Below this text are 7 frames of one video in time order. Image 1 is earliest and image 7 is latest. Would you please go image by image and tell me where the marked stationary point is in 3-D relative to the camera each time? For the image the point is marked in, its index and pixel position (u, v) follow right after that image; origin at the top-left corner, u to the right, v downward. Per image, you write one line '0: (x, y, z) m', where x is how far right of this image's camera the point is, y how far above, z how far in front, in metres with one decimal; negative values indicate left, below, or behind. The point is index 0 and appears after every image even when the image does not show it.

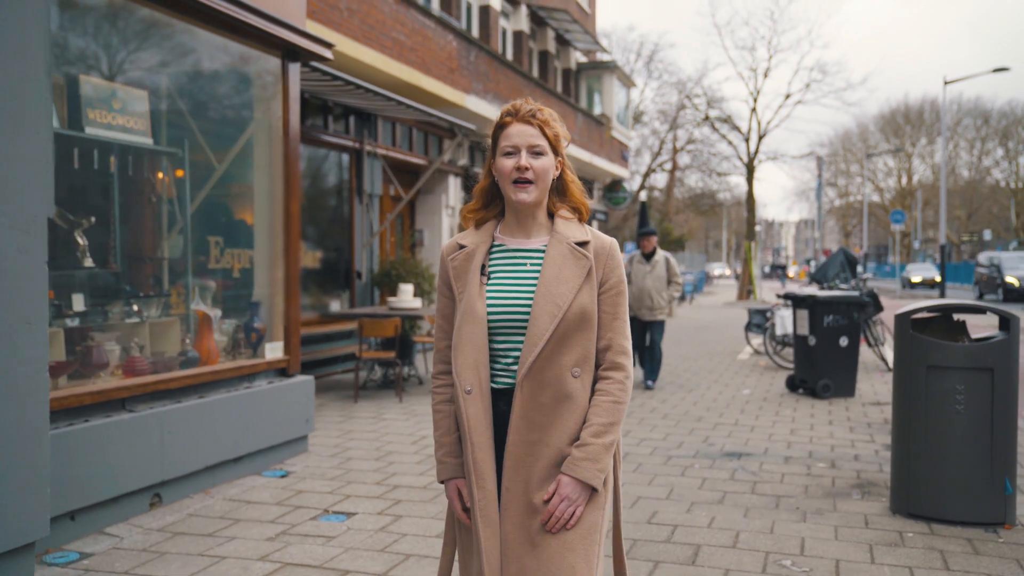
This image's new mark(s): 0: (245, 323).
0: (-1.9, -0.2, +6.4) m
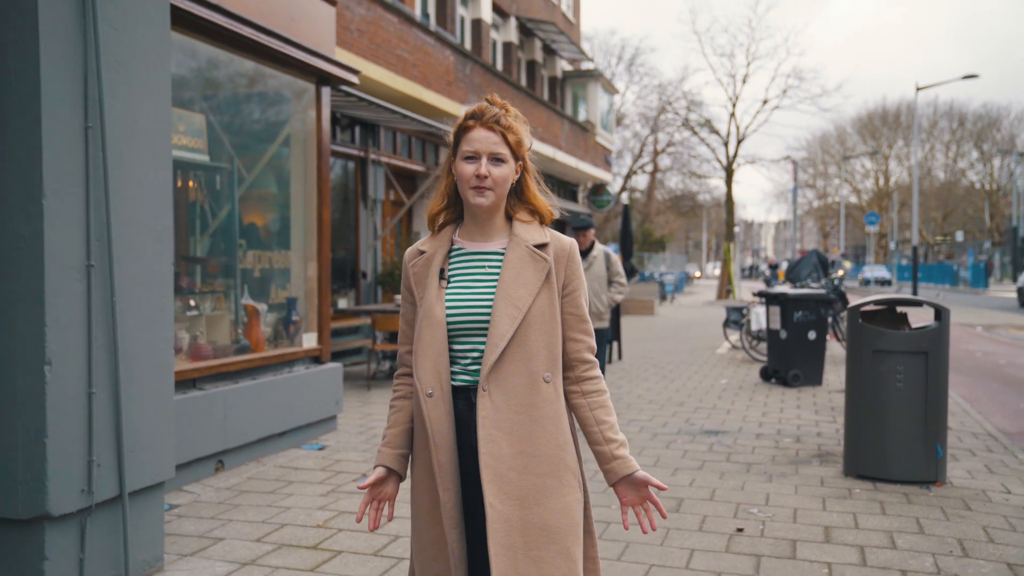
0: (-1.8, -0.2, +7.3) m
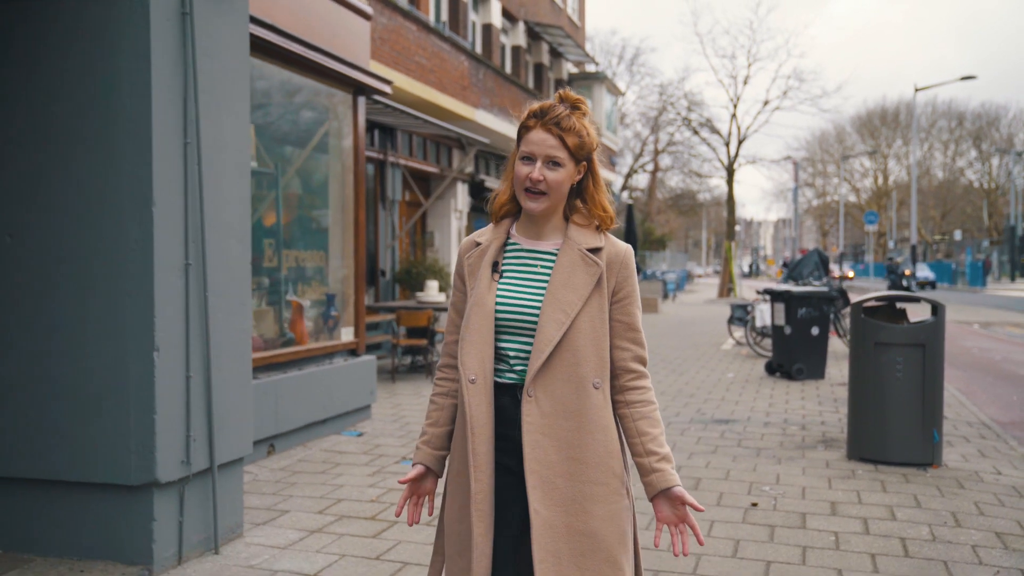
0: (-1.6, -0.2, +7.8) m
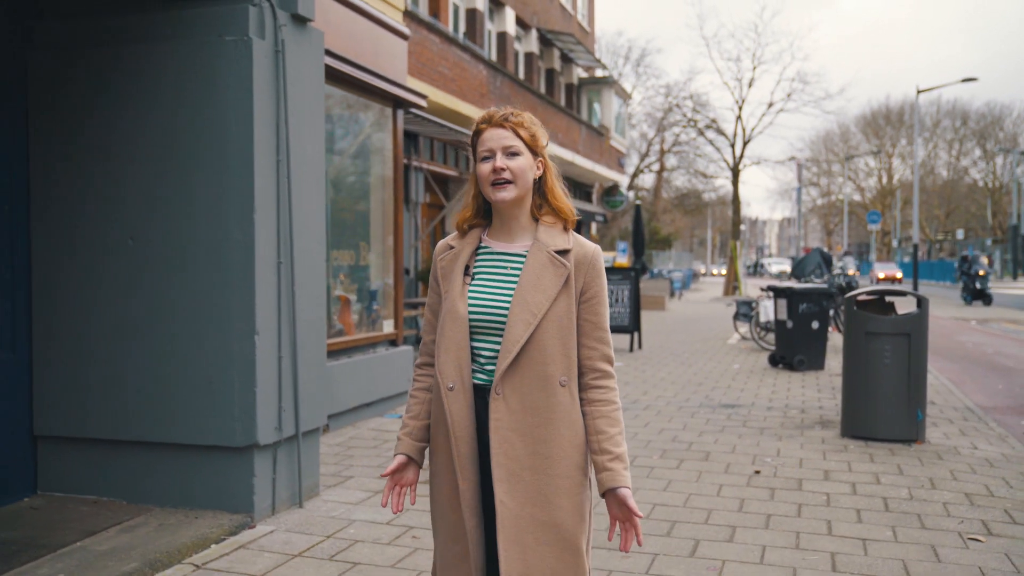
0: (-1.4, -0.2, +8.6) m
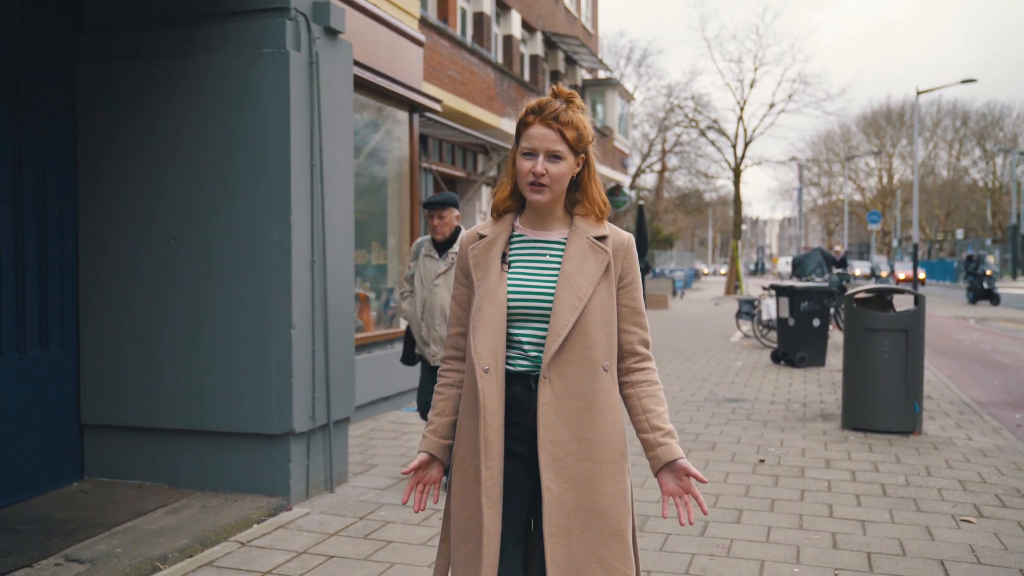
0: (-1.3, -0.1, +8.9) m
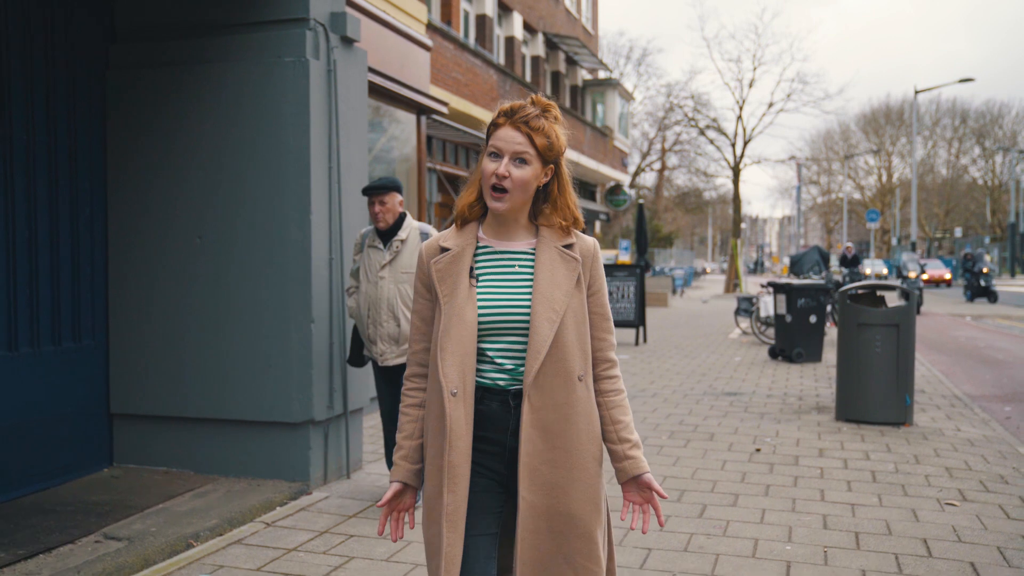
0: (-1.2, -0.1, +9.2) m
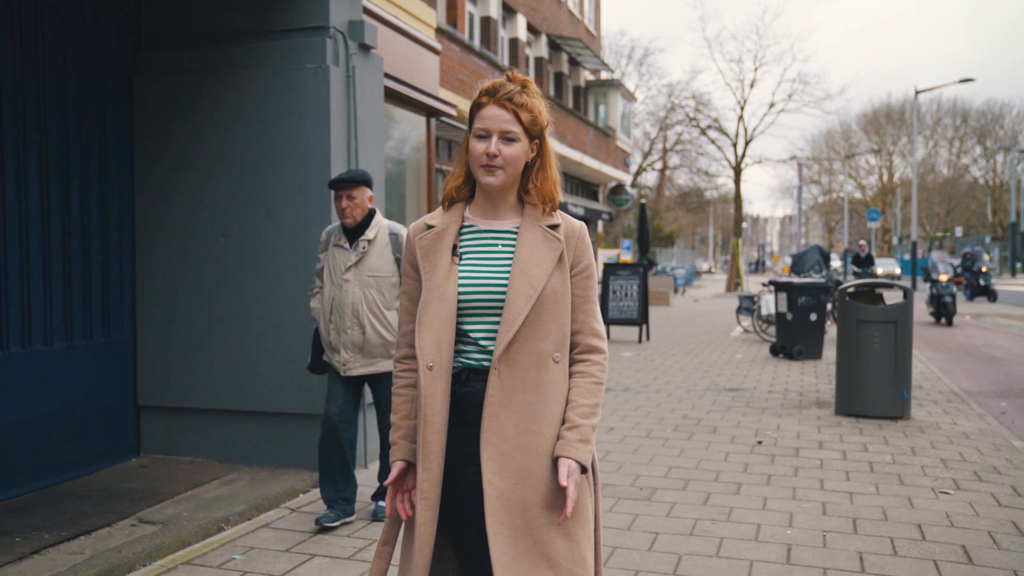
0: (-1.1, -0.1, +9.4) m
